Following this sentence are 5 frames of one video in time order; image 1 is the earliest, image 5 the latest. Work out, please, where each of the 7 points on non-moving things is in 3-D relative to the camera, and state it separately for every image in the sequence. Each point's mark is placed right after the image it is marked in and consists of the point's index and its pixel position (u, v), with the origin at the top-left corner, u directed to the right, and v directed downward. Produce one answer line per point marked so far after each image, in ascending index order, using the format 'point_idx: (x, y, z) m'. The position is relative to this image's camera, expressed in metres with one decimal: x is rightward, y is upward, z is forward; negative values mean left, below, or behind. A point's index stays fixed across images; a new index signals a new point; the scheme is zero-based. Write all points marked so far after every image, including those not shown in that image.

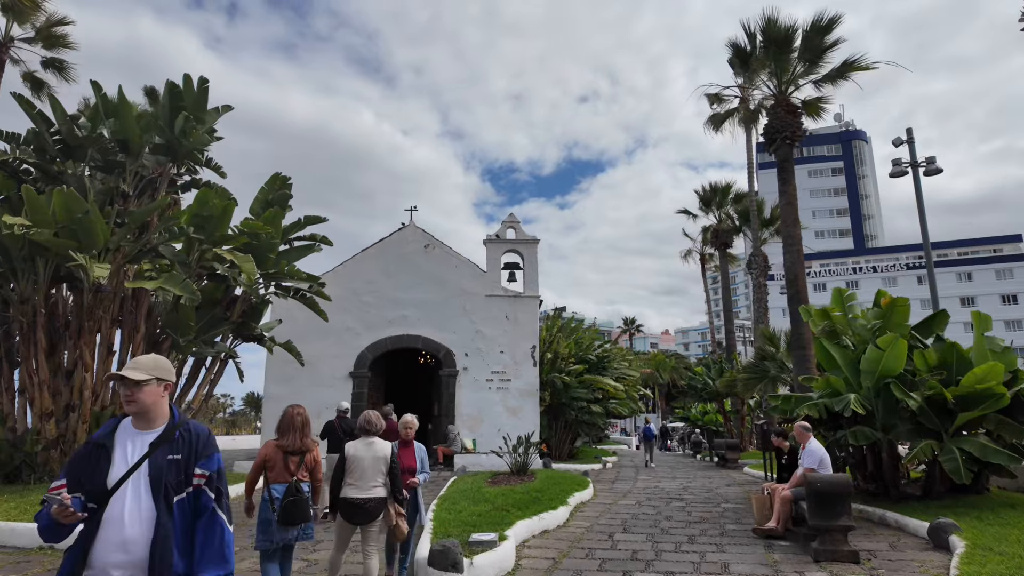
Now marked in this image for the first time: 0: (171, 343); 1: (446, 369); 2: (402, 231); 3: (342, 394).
0: (-5.8, -0.9, +9.9) m
1: (-1.8, -2.2, +15.6) m
2: (-3.1, +1.6, +16.3) m
3: (-4.5, -2.8, +15.4) m
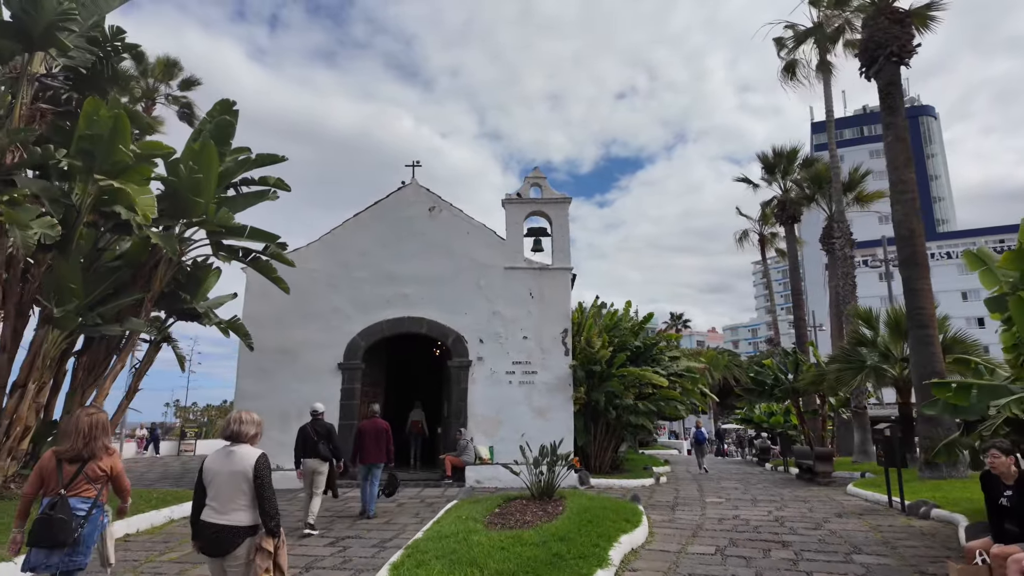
0: (-5.7, -0.3, +7.2) m
1: (-1.2, -1.5, +12.6) m
2: (-2.5, +2.3, +13.4) m
3: (-3.9, -2.2, +12.5) m
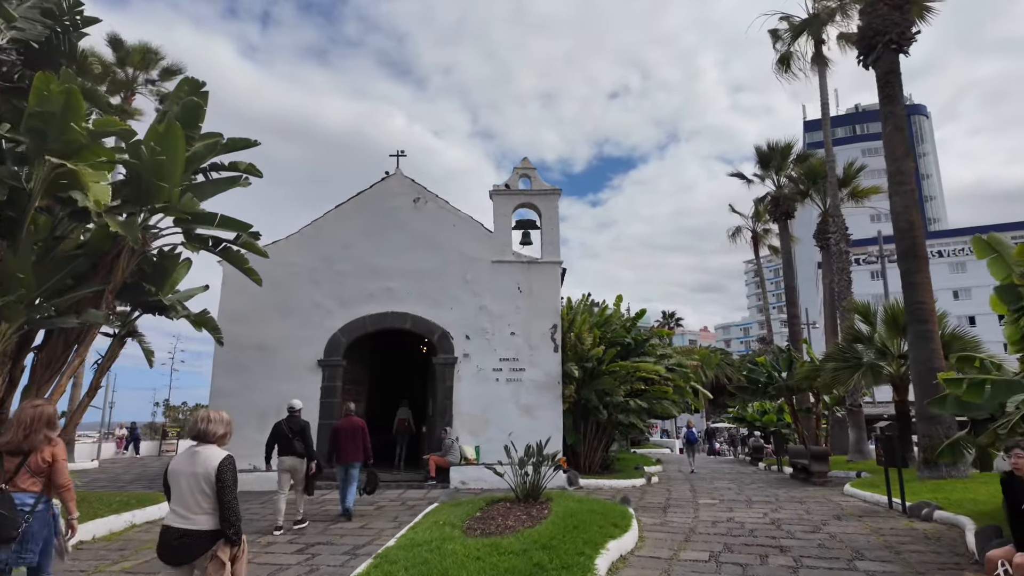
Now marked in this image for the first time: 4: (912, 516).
0: (-5.9, -0.2, +6.7) m
1: (-1.5, -1.4, +12.2) m
2: (-2.8, +2.4, +12.9) m
3: (-4.2, -2.1, +12.1) m
4: (+5.3, -3.0, +7.7) m
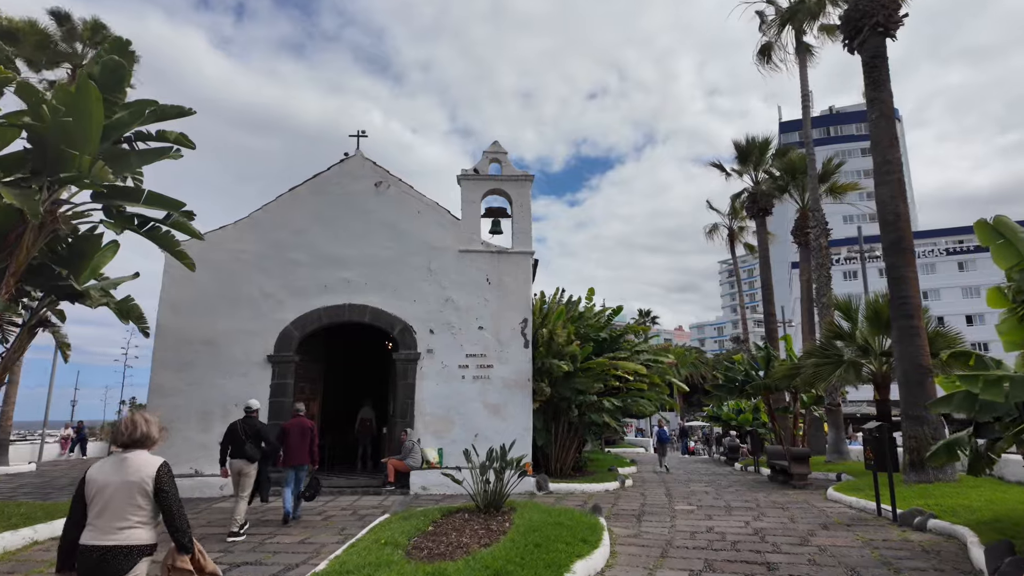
0: (-6.3, 0.0, +5.7) m
1: (-2.1, -1.2, +11.3) m
2: (-3.4, +2.6, +12.0) m
3: (-4.9, -1.9, +11.1) m
4: (+4.8, -2.9, +7.1) m
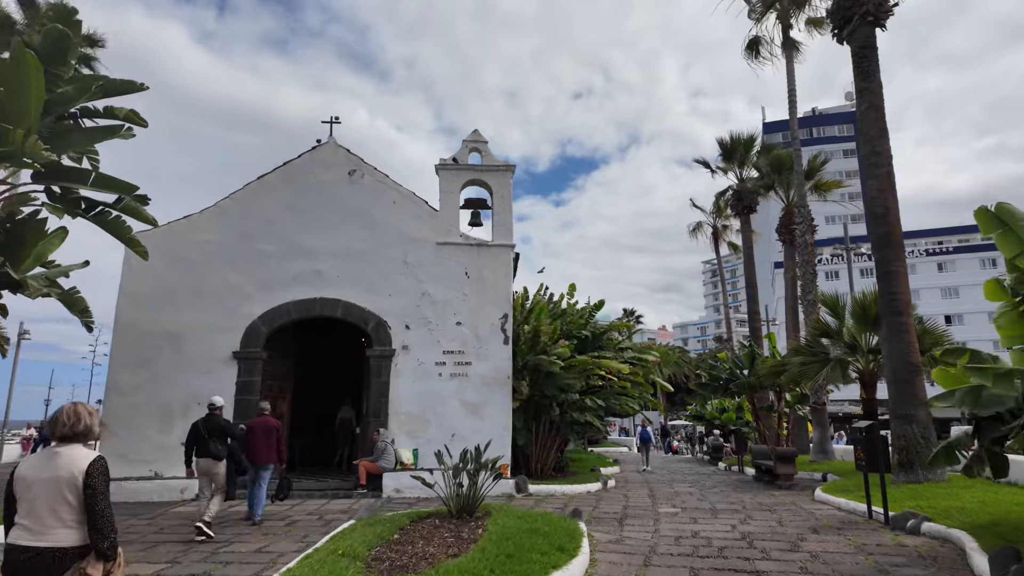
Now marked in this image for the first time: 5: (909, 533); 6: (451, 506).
0: (-6.5, +0.1, +5.1) m
1: (-2.5, -1.1, +10.8) m
2: (-3.8, +2.7, +11.5) m
3: (-5.2, -1.7, +10.6) m
4: (+4.5, -2.8, +6.8) m
5: (+4.5, -2.8, +6.6) m
6: (-0.7, -2.4, +6.5) m
